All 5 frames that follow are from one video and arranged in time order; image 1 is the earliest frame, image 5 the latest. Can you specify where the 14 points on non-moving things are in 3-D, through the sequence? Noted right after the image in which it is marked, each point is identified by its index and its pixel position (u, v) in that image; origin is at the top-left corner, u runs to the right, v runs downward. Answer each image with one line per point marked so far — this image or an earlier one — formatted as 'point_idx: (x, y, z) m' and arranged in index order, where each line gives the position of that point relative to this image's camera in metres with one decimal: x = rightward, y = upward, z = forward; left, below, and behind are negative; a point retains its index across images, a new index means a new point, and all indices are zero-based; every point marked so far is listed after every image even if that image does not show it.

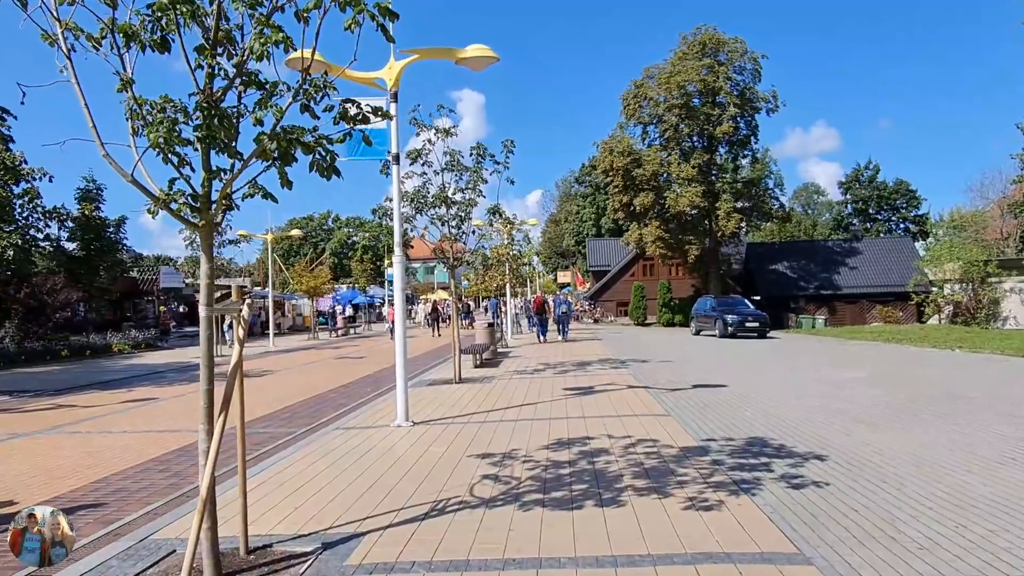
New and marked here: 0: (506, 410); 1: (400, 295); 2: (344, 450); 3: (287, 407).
0: (-0.1, -1.7, +10.1) m
1: (-1.4, -0.1, +9.2) m
2: (-1.9, -1.8, +8.4) m
3: (-3.6, -1.9, +11.6) m
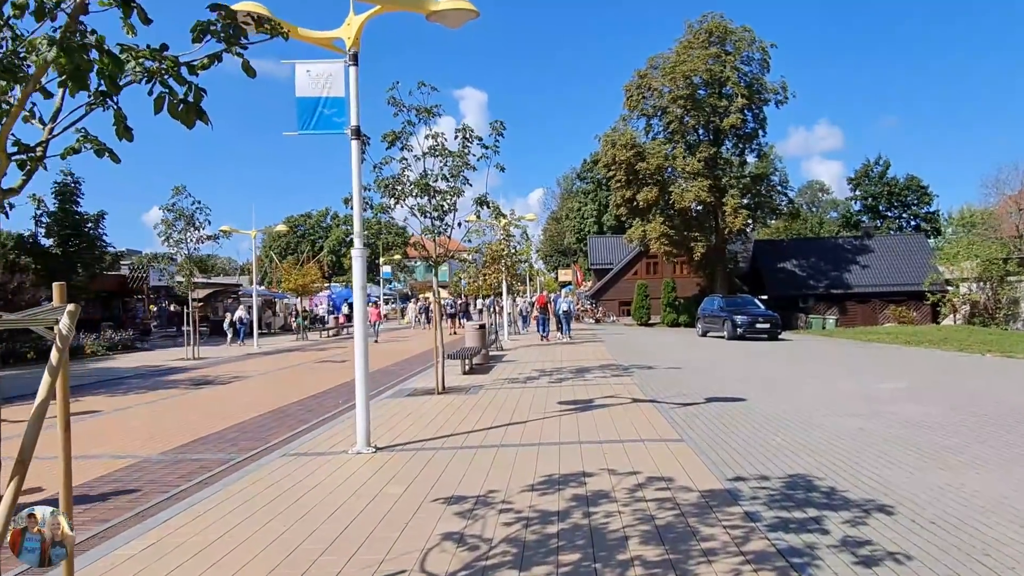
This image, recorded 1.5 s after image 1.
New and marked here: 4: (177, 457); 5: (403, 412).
0: (-0.3, -1.7, +8.6) m
1: (-1.6, -0.1, +7.7) m
2: (-2.1, -1.8, +6.9) m
3: (-3.8, -1.9, +10.1) m
4: (-3.7, -1.9, +8.1) m
5: (-1.6, -1.8, +11.0) m
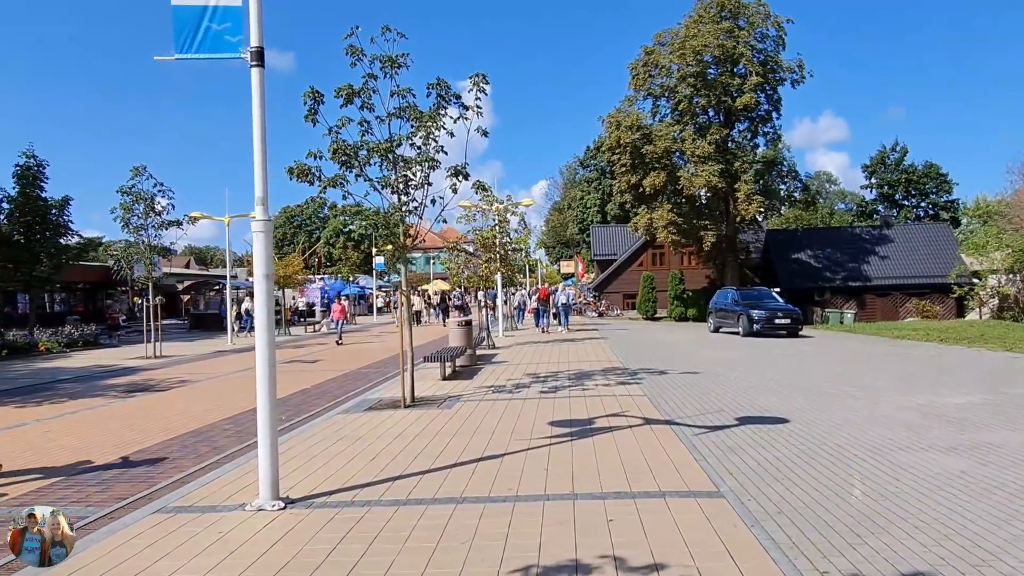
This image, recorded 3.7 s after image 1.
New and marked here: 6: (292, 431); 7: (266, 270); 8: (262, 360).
0: (-0.5, -1.6, +6.3) m
1: (-1.9, 0.0, +5.5) m
2: (-2.3, -1.7, +4.7) m
3: (-4.0, -1.8, +7.9) m
4: (-3.9, -1.8, +5.8) m
5: (-1.8, -1.7, +8.7) m
6: (-2.7, -1.8, +9.2) m
7: (-1.8, +0.1, +5.5) m
8: (-1.9, -0.5, +5.5) m
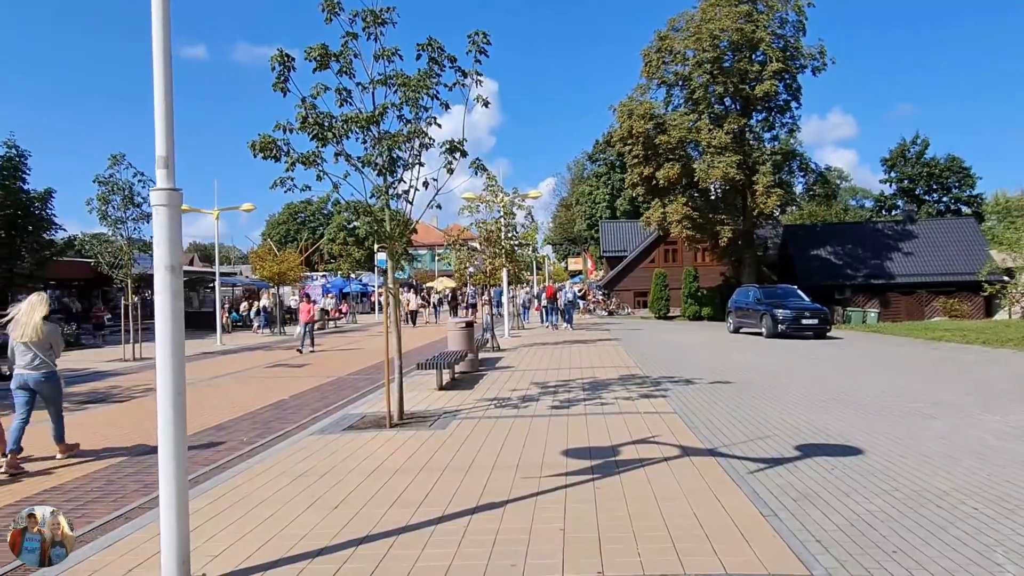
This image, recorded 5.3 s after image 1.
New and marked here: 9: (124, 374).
0: (-0.5, -1.6, +4.7) m
1: (-1.8, 0.0, +3.9) m
2: (-2.3, -1.7, +3.1) m
3: (-4.0, -1.7, +6.3) m
4: (-3.9, -1.7, +4.3) m
5: (-1.8, -1.7, +7.1) m
6: (-2.7, -1.8, +7.7) m
7: (-1.8, +0.1, +3.9) m
8: (-1.8, -0.5, +3.9) m
9: (-8.5, -1.9, +16.2) m
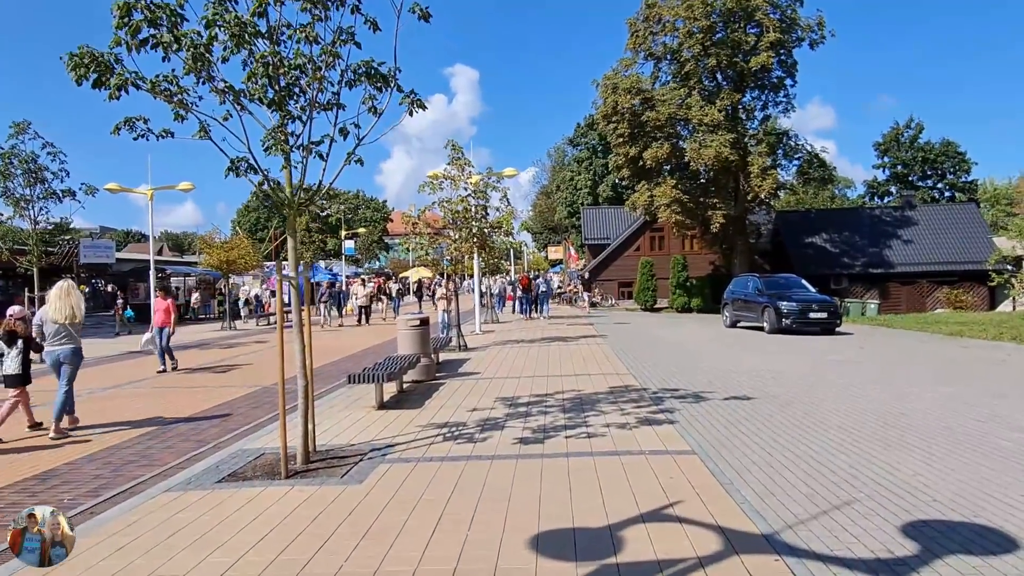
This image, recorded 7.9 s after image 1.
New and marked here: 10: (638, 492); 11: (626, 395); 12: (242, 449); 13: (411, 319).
0: (-0.8, -1.5, +2.2) m
1: (-2.1, +0.1, +1.2) m
2: (-2.6, -1.7, +0.5) m
3: (-4.3, -1.7, +3.7) m
4: (-4.2, -1.7, +1.6) m
5: (-2.1, -1.6, +4.5) m
6: (-3.1, -1.7, +5.0) m
7: (-2.1, +0.2, +1.3) m
8: (-2.1, -0.5, +1.3) m
9: (-9.1, -1.7, +13.4) m
10: (+0.8, -1.4, +5.1) m
11: (+1.4, -1.3, +9.2) m
12: (-2.6, -1.5, +7.1) m
13: (-1.5, -0.5, +11.4) m
